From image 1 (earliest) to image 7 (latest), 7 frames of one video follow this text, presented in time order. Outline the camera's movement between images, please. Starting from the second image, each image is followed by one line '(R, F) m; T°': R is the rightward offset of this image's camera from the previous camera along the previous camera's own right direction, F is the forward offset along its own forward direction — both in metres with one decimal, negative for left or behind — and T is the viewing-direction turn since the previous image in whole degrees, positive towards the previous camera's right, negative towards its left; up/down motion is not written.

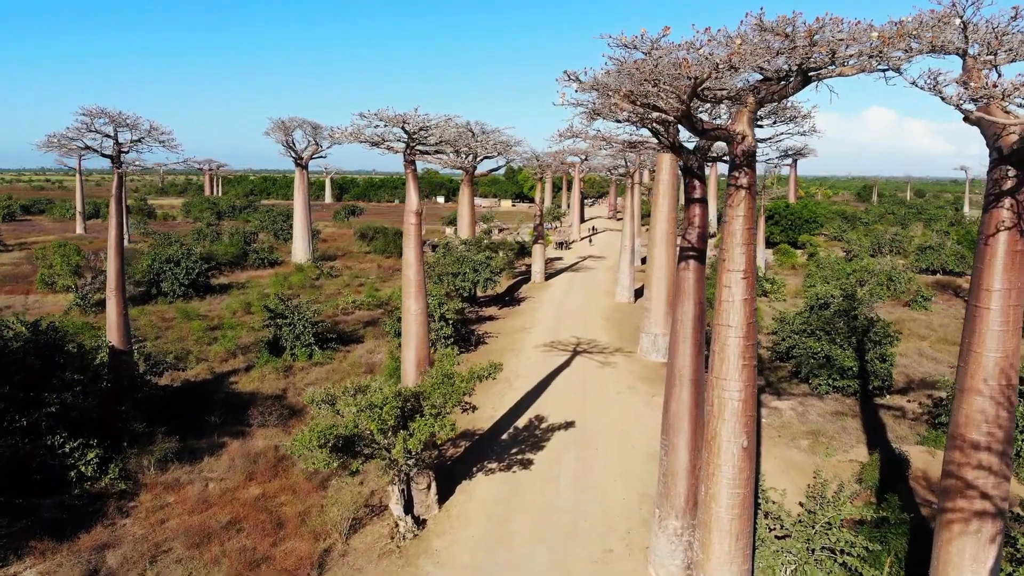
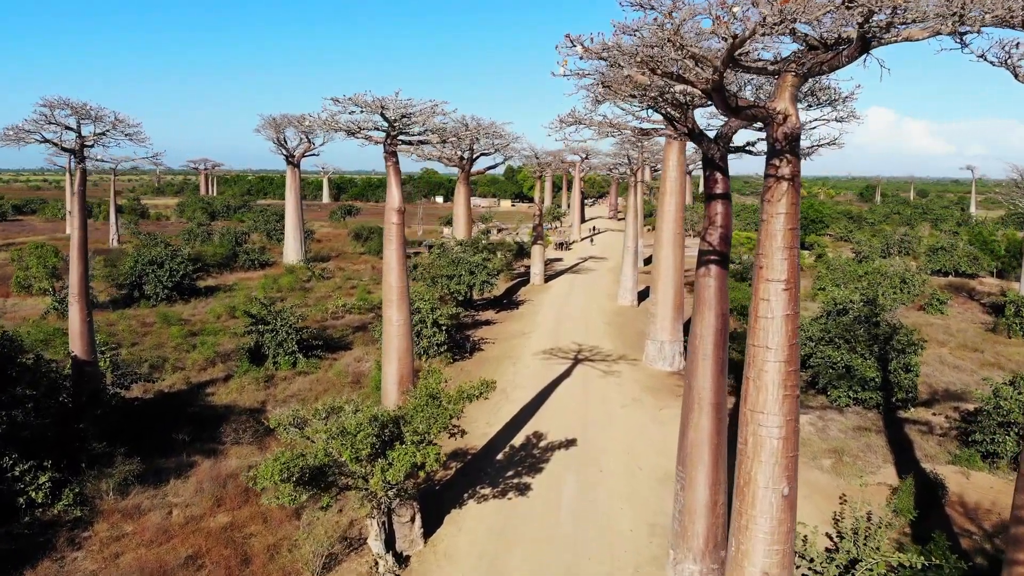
(0.0, +0.7) m; 0°
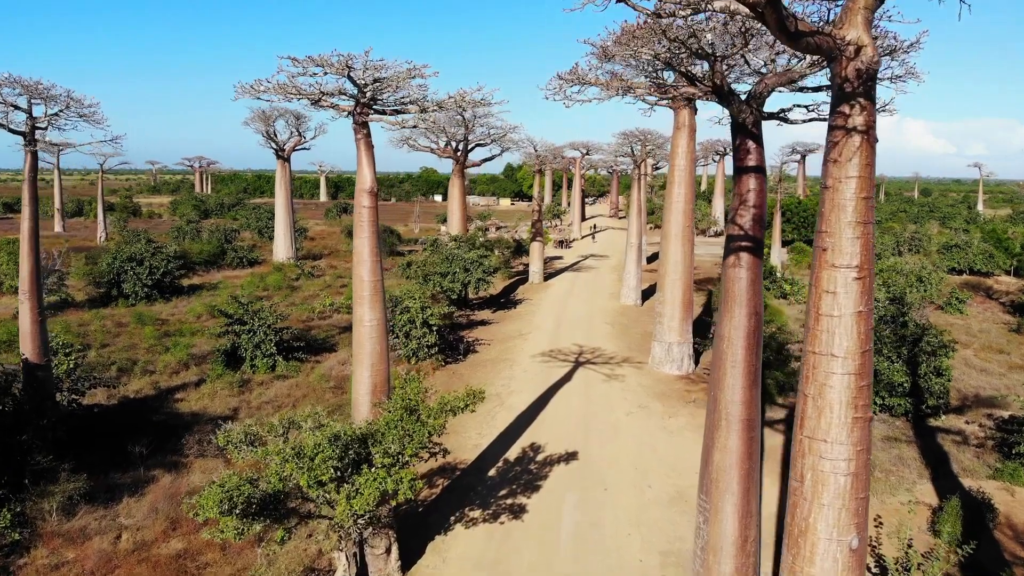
(+0.1, +0.8) m; 0°
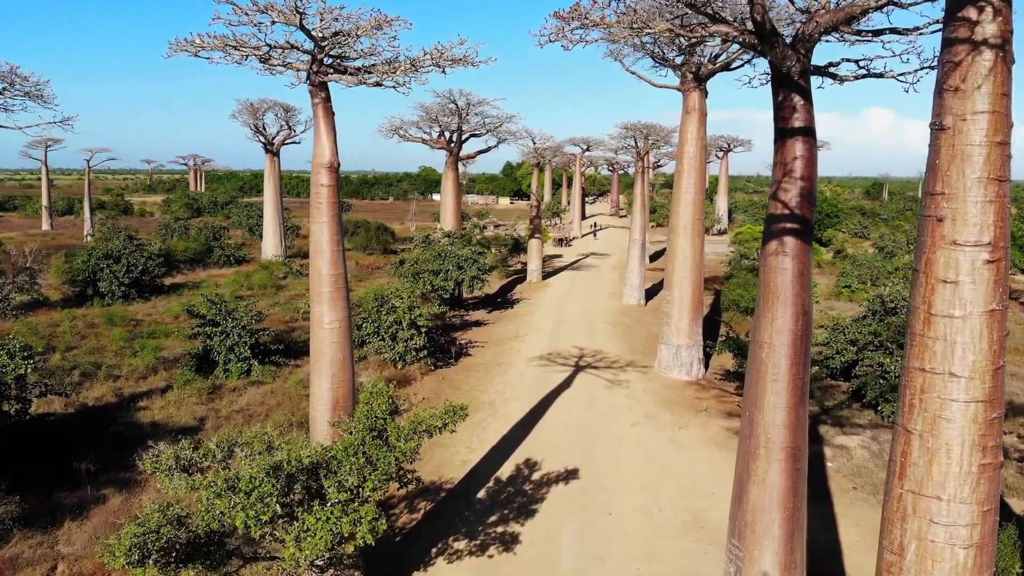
(+0.1, +0.7) m; 0°
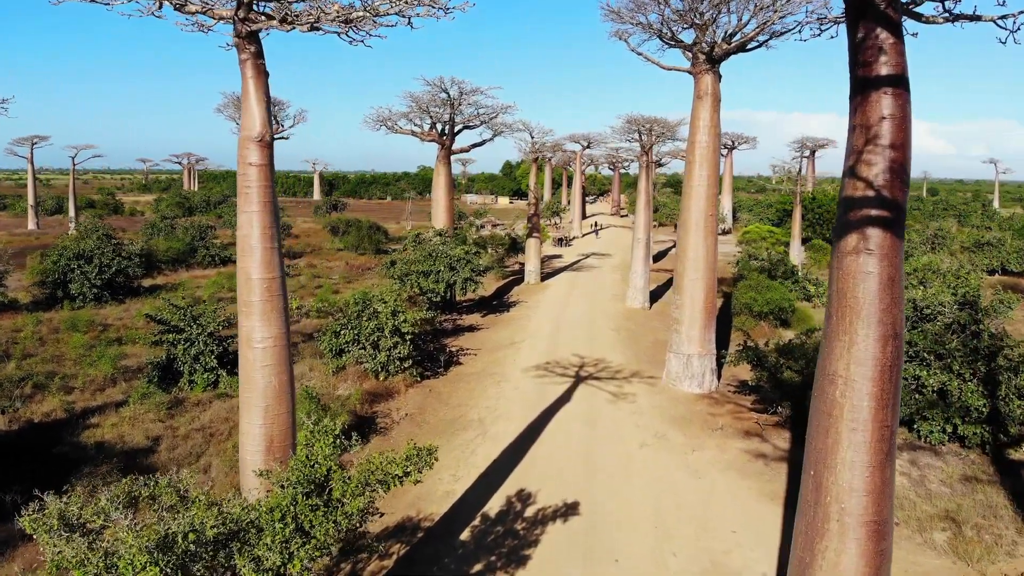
(+0.1, +0.8) m; 0°
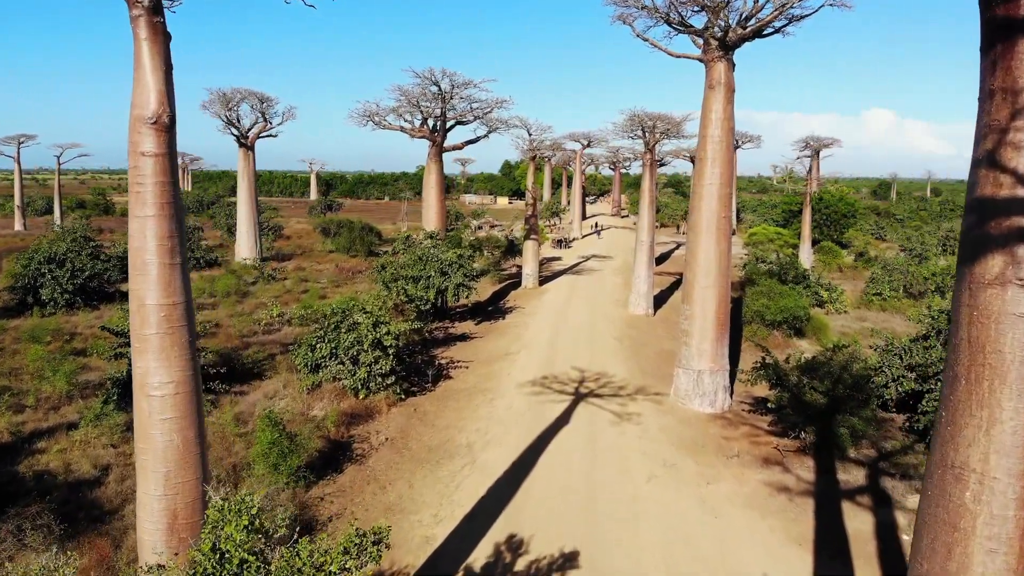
(+0.1, +0.7) m; 0°
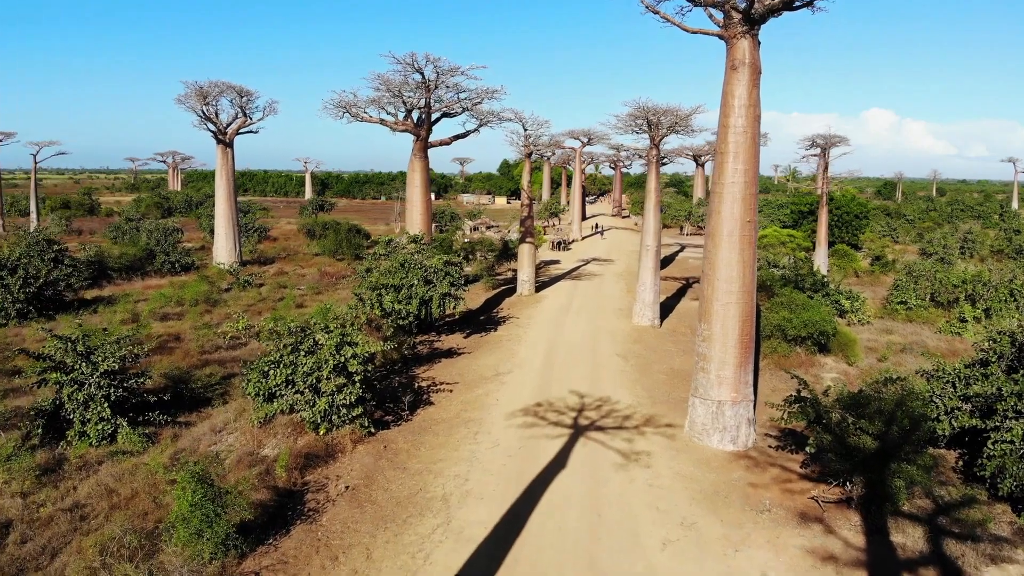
(+0.1, +1.0) m; 0°
